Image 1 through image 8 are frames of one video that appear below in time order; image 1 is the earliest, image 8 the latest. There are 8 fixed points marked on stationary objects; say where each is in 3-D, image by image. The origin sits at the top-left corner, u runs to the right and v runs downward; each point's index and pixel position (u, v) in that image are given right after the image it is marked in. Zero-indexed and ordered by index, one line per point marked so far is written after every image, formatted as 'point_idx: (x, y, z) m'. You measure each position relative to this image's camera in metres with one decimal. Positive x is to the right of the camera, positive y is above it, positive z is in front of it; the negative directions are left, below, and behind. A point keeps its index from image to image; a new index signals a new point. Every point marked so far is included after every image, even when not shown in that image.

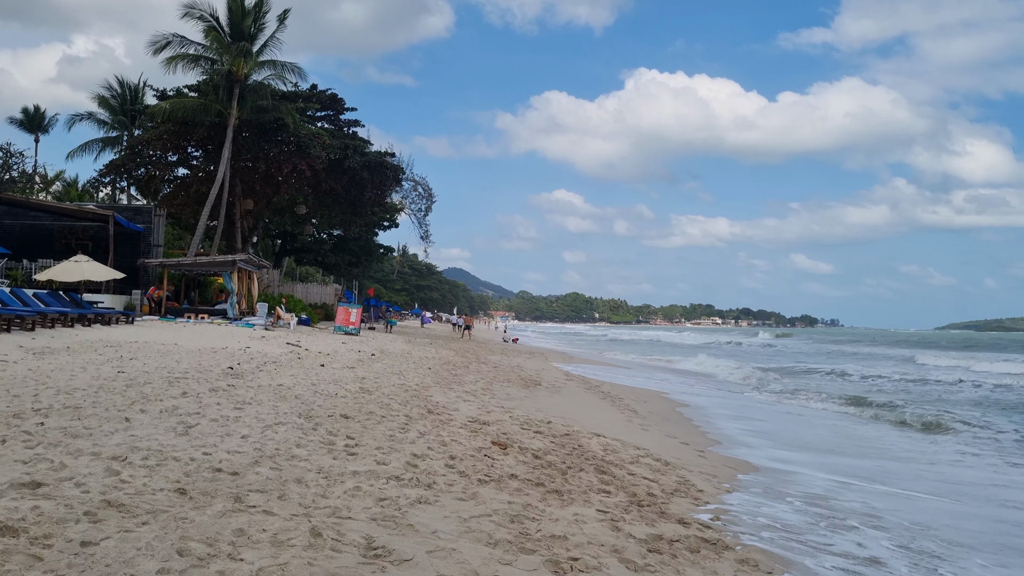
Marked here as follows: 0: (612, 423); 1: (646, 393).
0: (+1.5, -2.0, +9.4) m
1: (+3.1, -2.4, +14.4) m
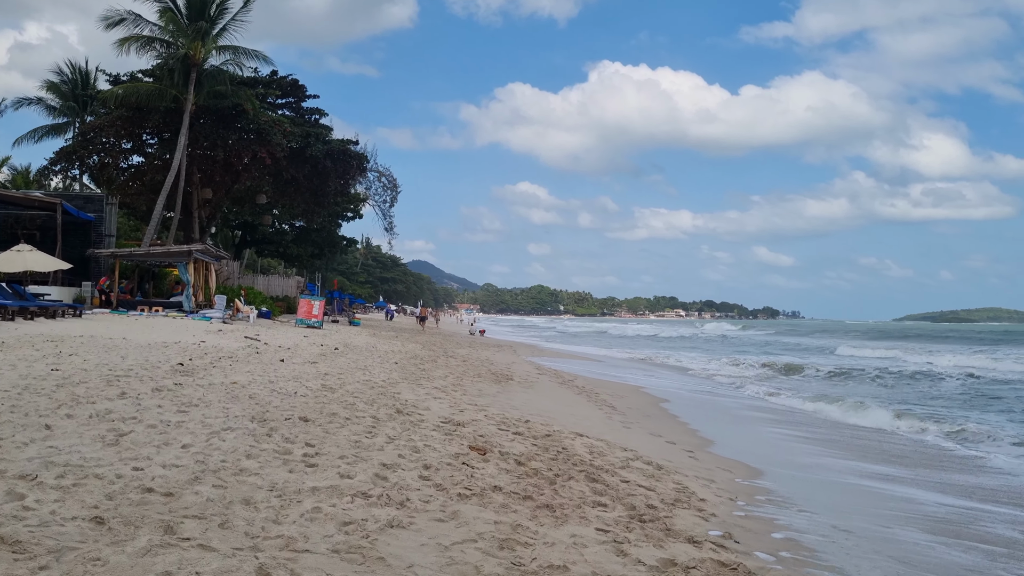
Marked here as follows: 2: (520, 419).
0: (+1.1, -1.9, +8.9) m
1: (+2.5, -2.2, +14.0) m
2: (+0.1, -1.7, +8.2) m
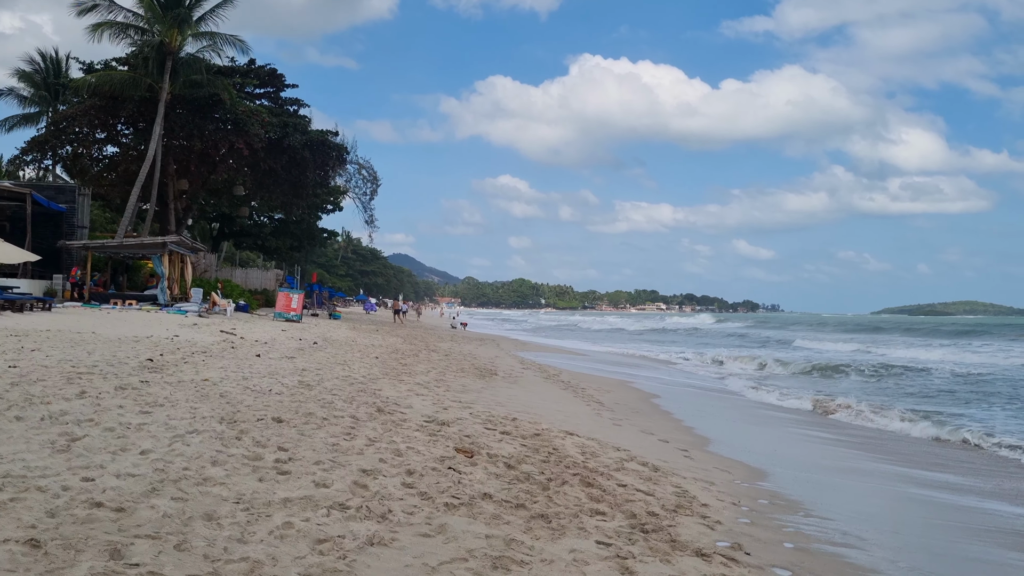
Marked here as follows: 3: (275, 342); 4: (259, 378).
0: (+1.0, -1.8, +8.7) m
1: (+2.1, -2.1, +13.8) m
2: (-0.1, -1.6, +7.9) m
3: (-6.0, -1.4, +15.9) m
4: (-3.4, -1.2, +8.5) m
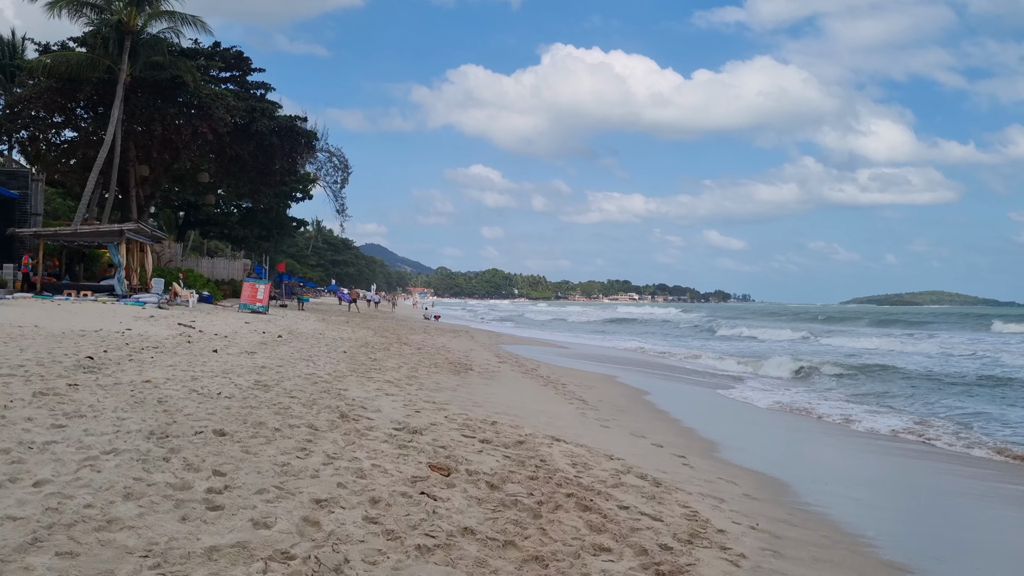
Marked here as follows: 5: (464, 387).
0: (+0.7, -1.7, +8.0) m
1: (+1.6, -1.9, +13.2) m
2: (-0.3, -1.5, +7.2) m
3: (-6.6, -1.1, +14.9) m
4: (-3.7, -1.1, +7.6) m
5: (-0.8, -1.6, +10.2) m
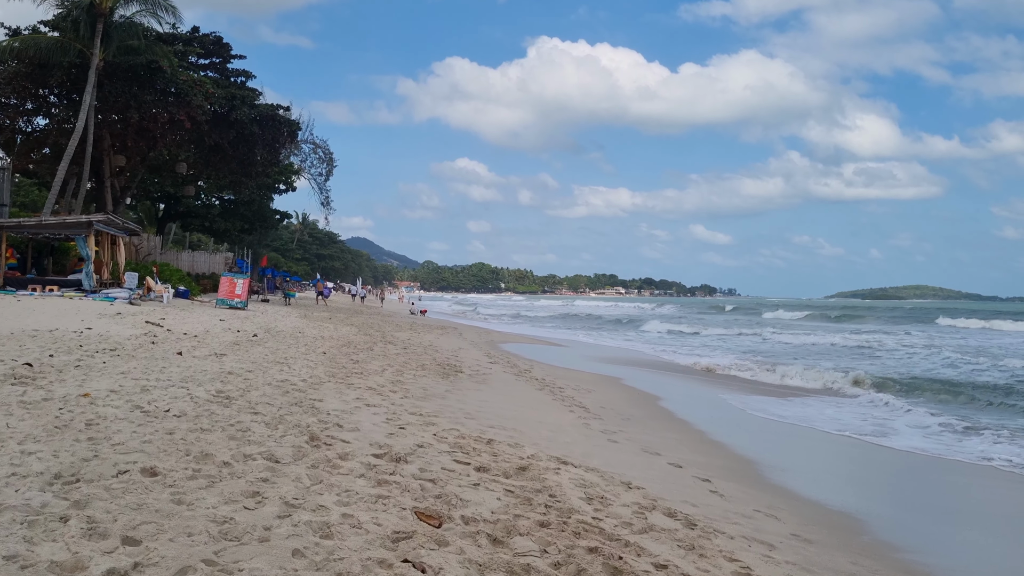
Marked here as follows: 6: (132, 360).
0: (+0.6, -1.6, +7.2) m
1: (+1.5, -1.8, +12.3) m
2: (-0.3, -1.5, +6.3) m
3: (-6.8, -1.0, +13.9) m
4: (-3.7, -1.1, +6.7) m
5: (-0.9, -1.6, +9.4) m
6: (-5.4, -1.0, +8.8) m
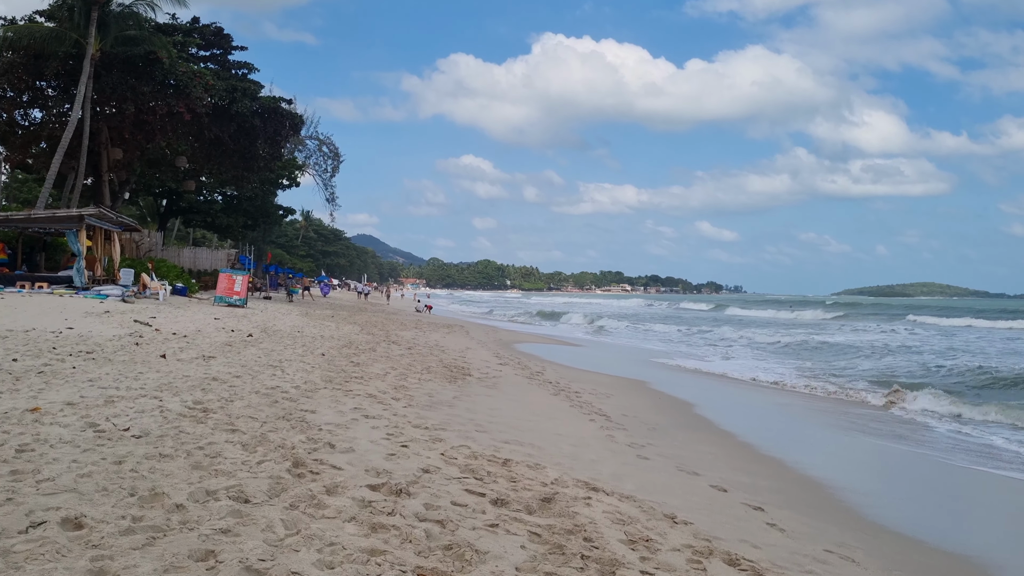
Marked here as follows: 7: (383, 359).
0: (+0.8, -1.6, +6.3) m
1: (+1.7, -1.7, +11.5) m
2: (-0.2, -1.4, +5.5) m
3: (-6.6, -1.0, +13.1) m
4: (-3.5, -1.1, +5.9) m
5: (-0.7, -1.5, +8.5) m
6: (-5.2, -1.0, +8.0) m
7: (-2.5, -1.4, +11.9) m
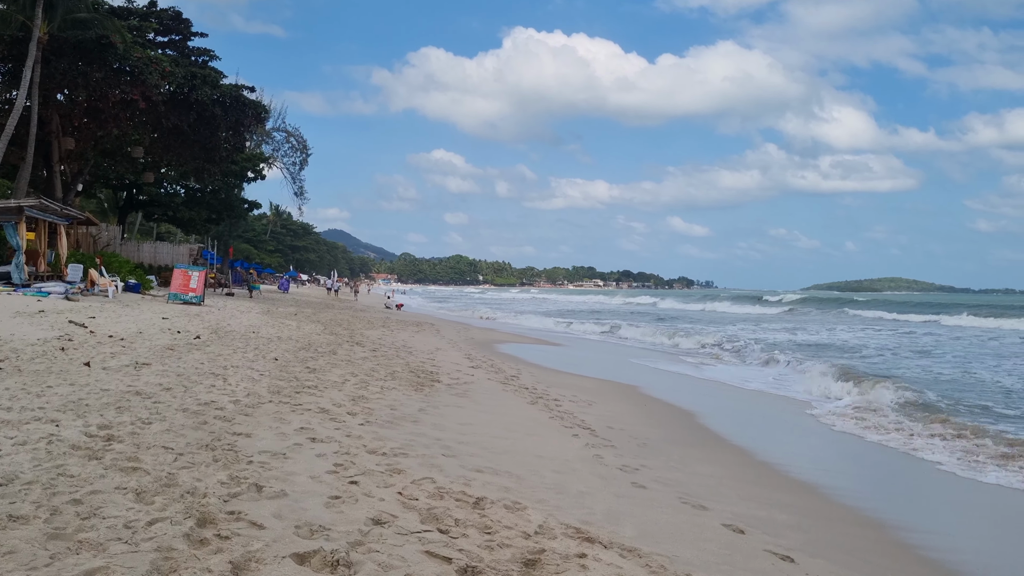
0: (+0.6, -1.6, +5.4) m
1: (+1.2, -1.7, +10.6) m
2: (-0.4, -1.4, +4.5) m
3: (-7.1, -0.9, +11.9) m
4: (-3.7, -1.1, +4.8) m
5: (-1.0, -1.5, +7.5) m
6: (-5.5, -1.0, +6.9) m
7: (-2.9, -1.3, +10.8) m
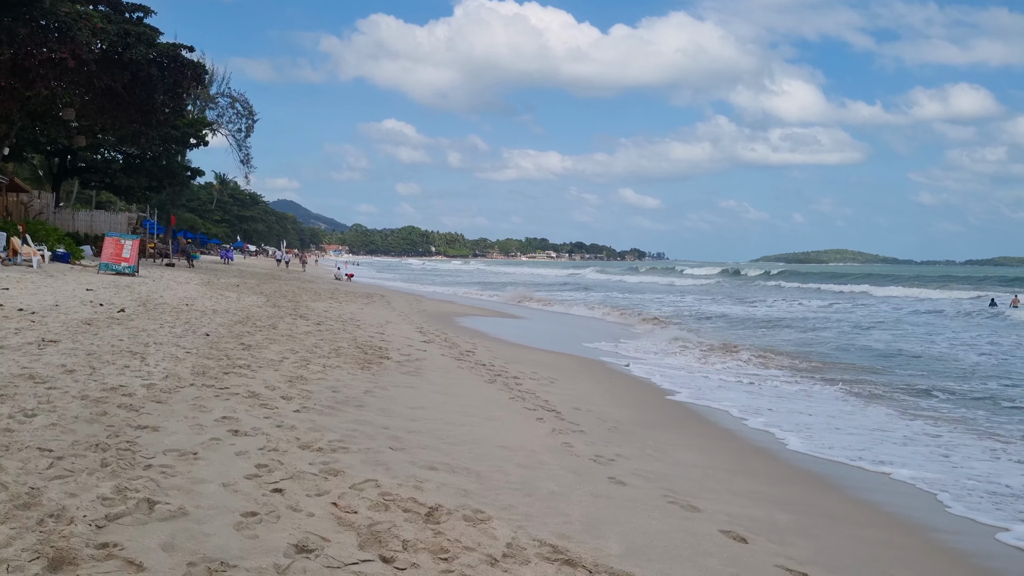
0: (+0.3, -1.3, +4.7) m
1: (+0.5, -1.2, +10.0) m
2: (-0.6, -1.2, +3.7) m
3: (-7.8, -0.4, +10.6) m
4: (-4.0, -0.8, +3.7) m
5: (-1.5, -1.2, +6.7) m
6: (-5.9, -0.7, +5.7) m
7: (-3.6, -0.8, +9.9) m
